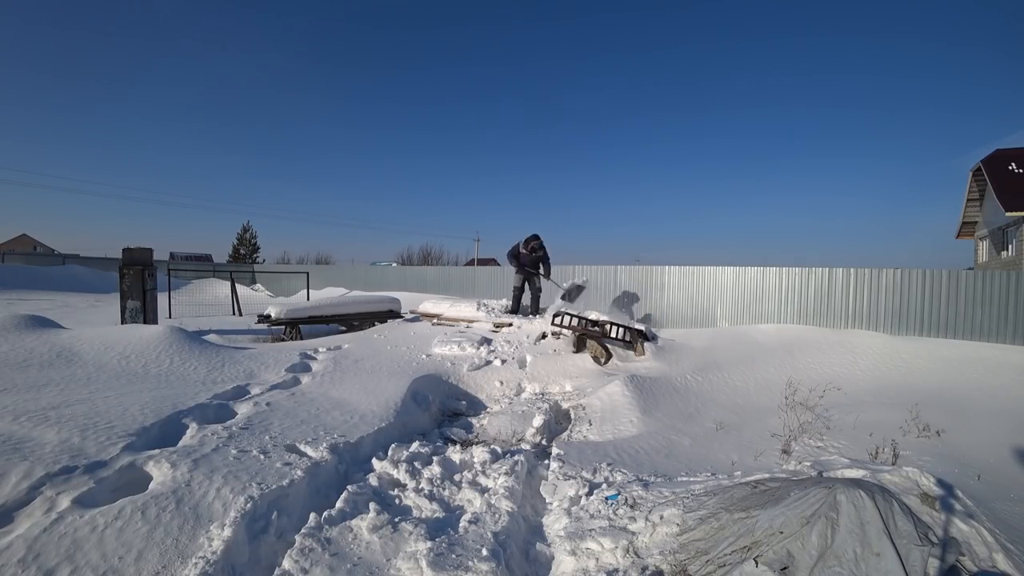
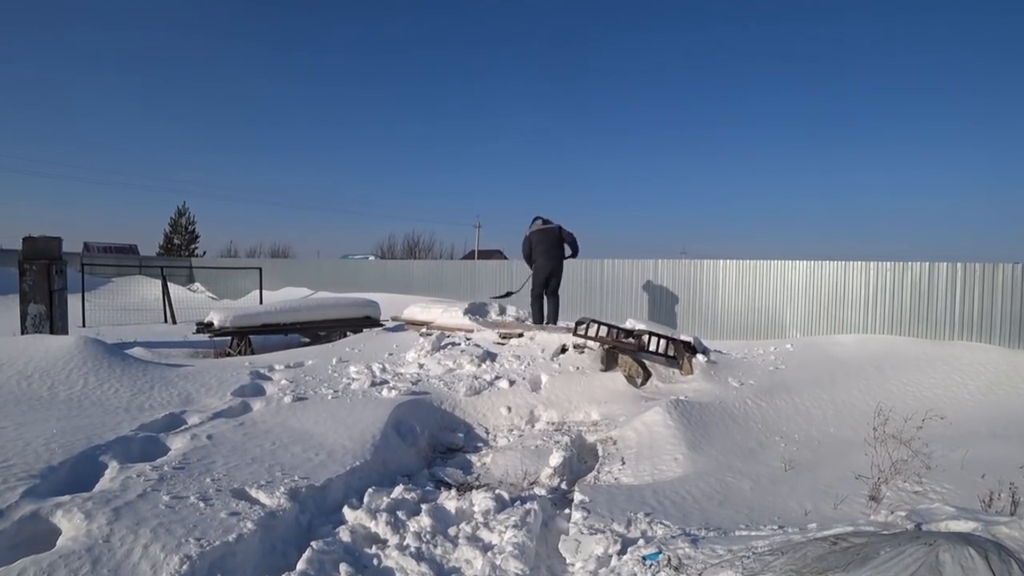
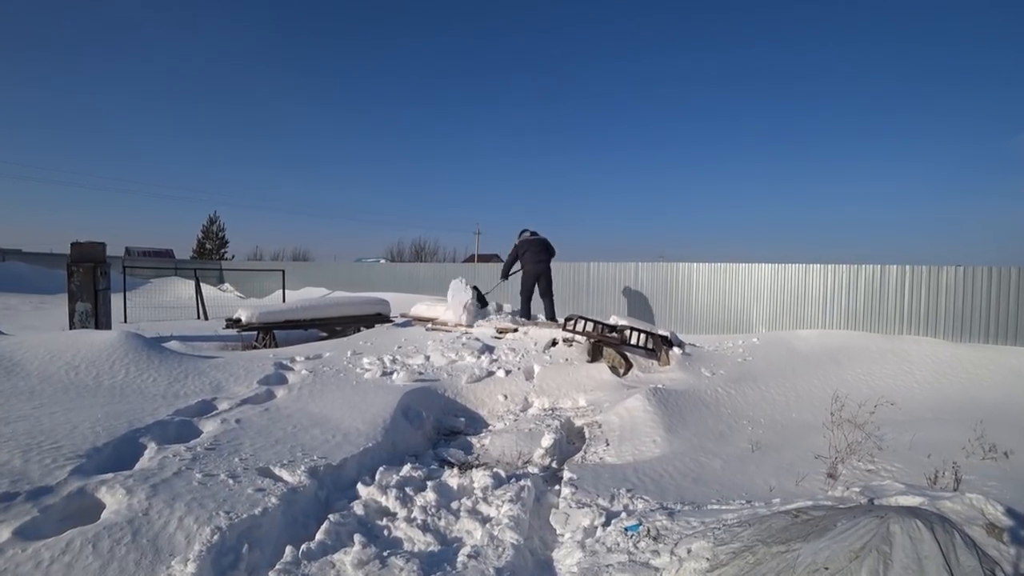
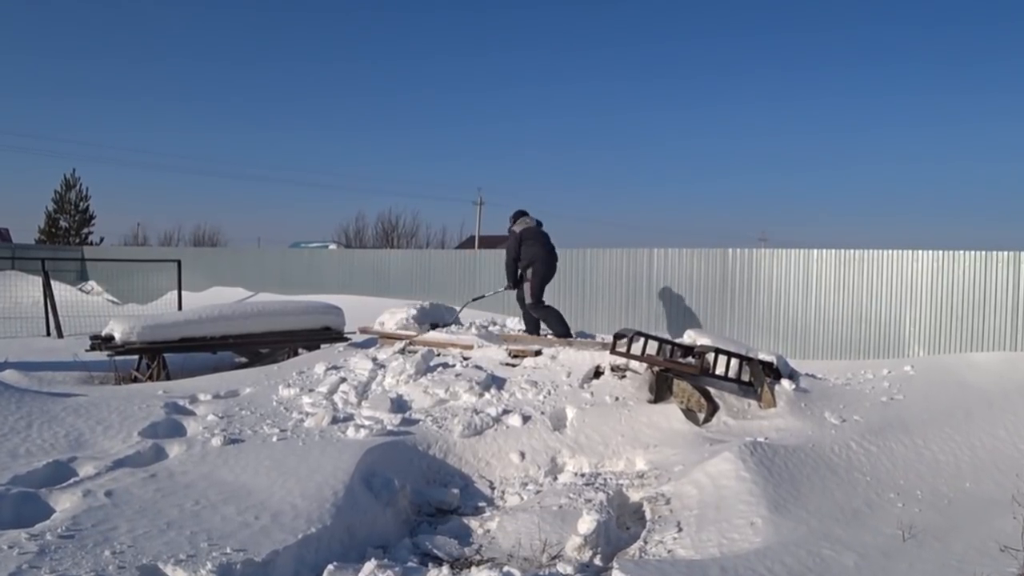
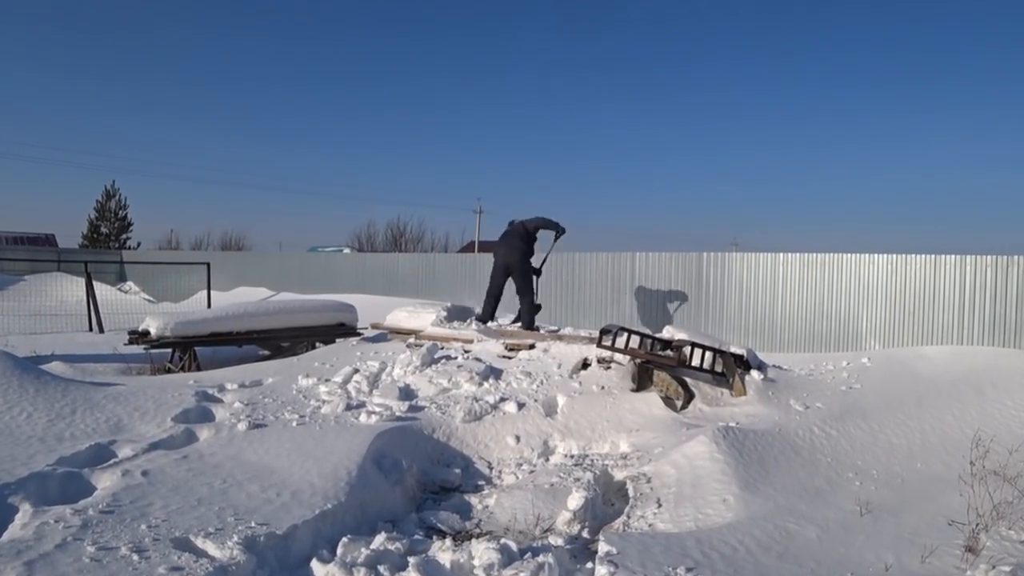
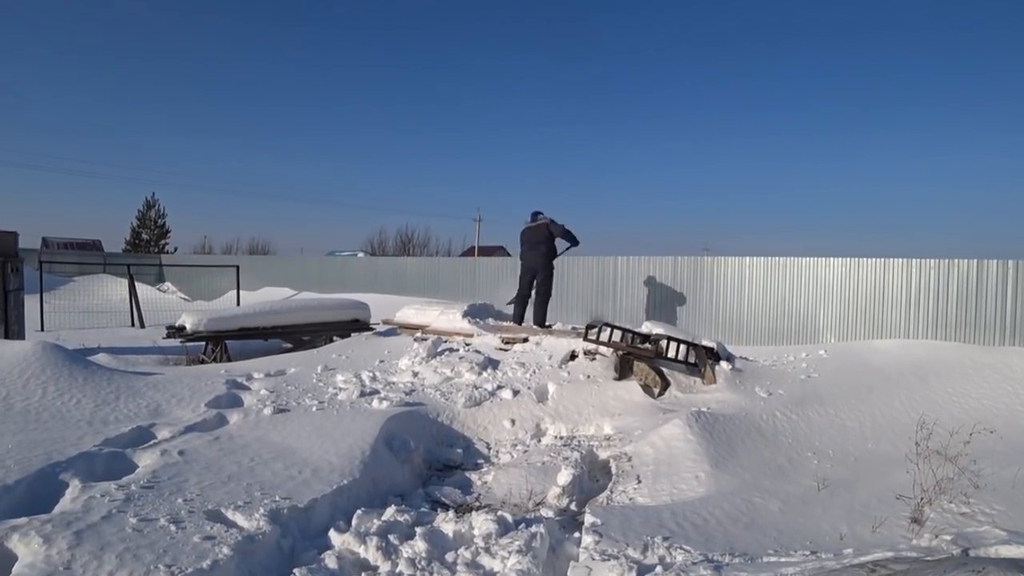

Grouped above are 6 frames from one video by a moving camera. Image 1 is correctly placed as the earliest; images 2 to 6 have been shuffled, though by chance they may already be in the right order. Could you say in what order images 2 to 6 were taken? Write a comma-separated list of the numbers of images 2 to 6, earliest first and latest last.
3, 2, 6, 5, 4
